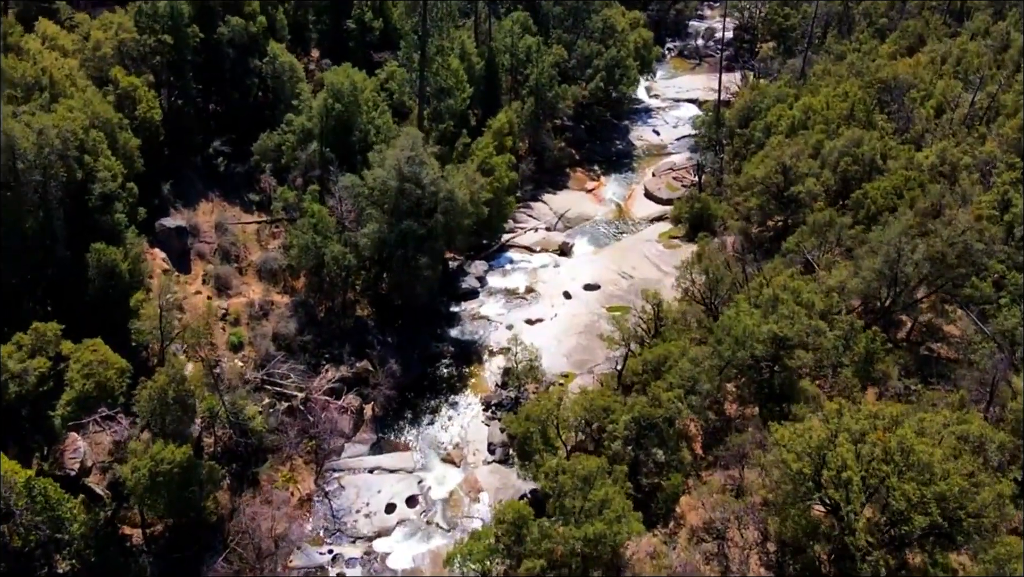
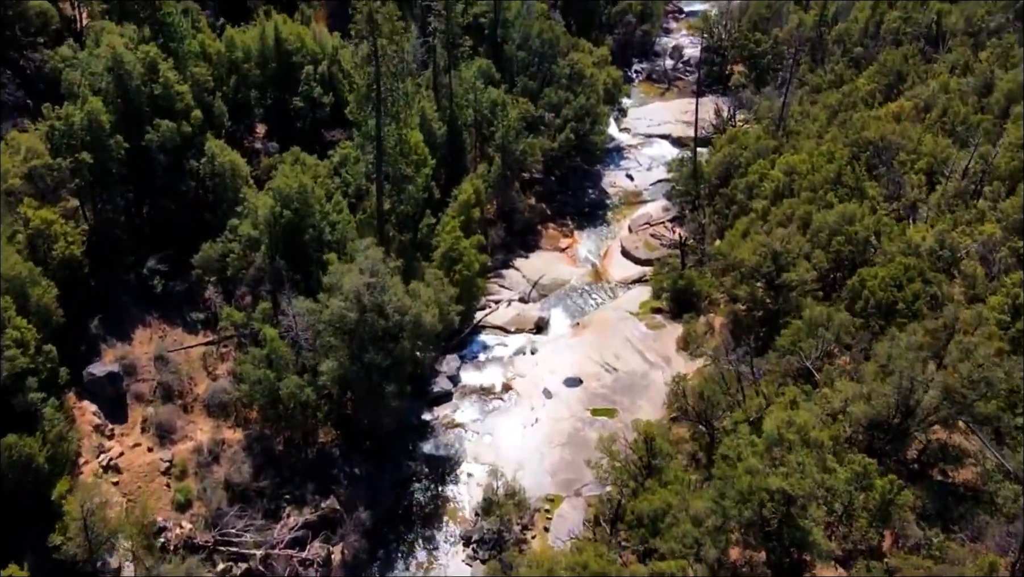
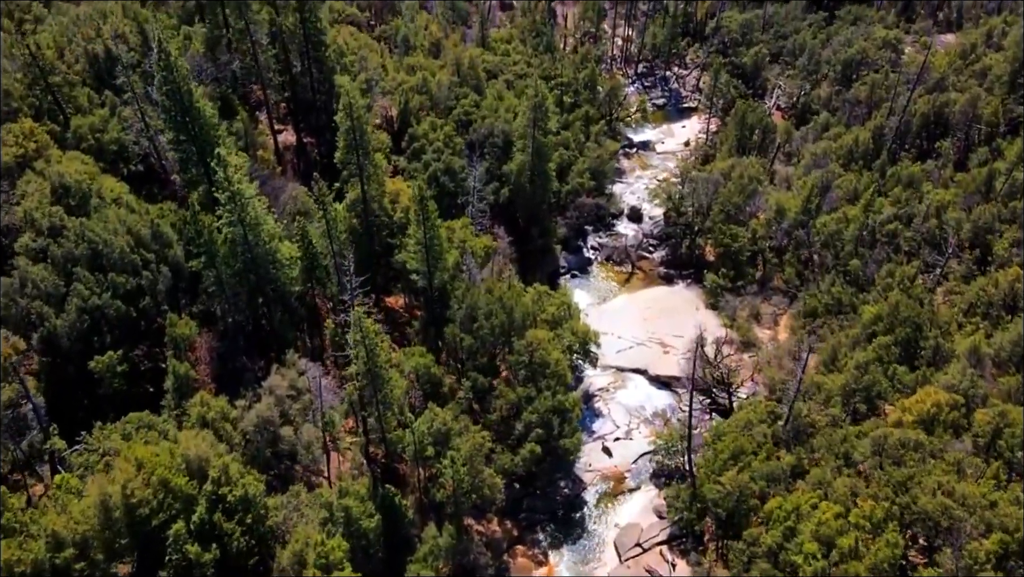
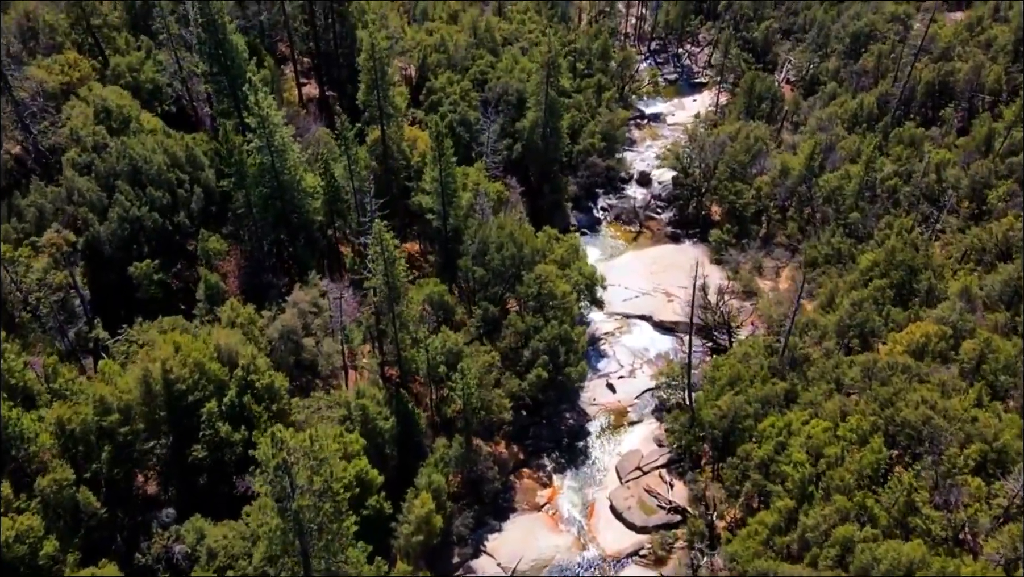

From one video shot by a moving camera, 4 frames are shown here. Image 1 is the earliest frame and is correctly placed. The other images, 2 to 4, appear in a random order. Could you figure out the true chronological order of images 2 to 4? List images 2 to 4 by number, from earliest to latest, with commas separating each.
2, 4, 3
